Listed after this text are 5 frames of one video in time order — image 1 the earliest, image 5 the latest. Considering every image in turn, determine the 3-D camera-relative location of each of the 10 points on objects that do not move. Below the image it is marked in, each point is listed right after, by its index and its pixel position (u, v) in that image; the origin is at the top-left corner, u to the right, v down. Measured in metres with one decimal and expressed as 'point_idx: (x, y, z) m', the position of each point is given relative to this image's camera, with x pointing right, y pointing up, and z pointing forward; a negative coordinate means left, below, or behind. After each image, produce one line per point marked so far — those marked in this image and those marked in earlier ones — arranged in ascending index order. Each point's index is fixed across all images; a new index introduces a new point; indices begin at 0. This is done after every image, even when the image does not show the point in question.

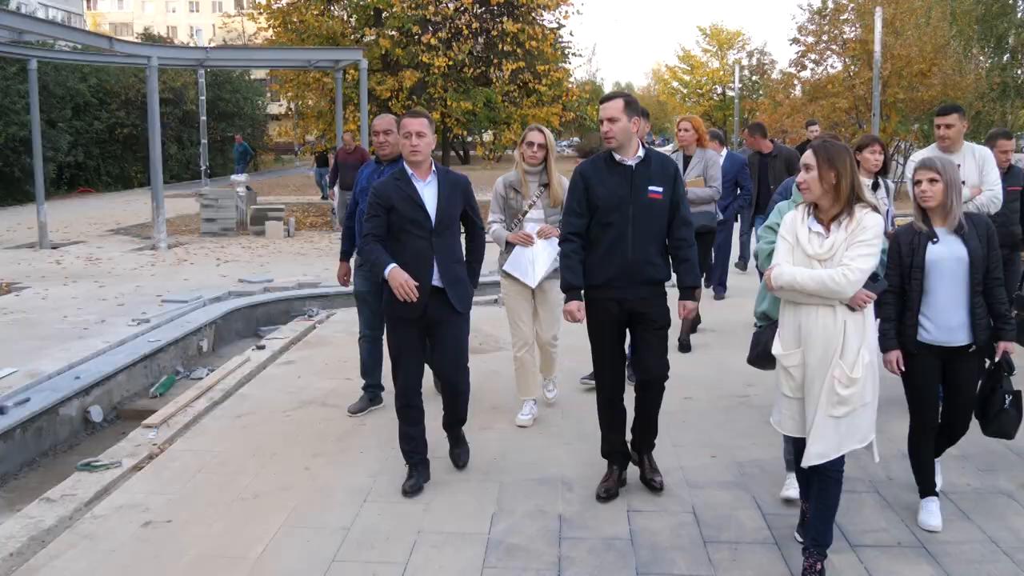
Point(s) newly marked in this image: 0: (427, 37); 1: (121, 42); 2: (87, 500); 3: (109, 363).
0: (-1.1, +3.3, +17.9) m
1: (-4.1, +2.6, +14.3) m
2: (-1.4, -0.7, +4.5) m
3: (-2.0, -0.4, +6.9) m
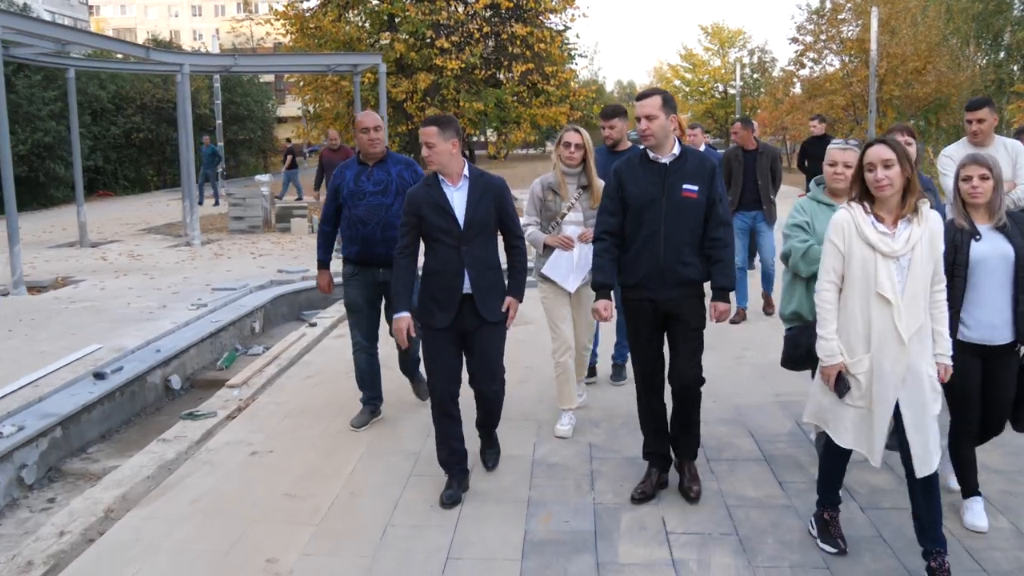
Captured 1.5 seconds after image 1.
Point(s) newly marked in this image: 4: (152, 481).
0: (-1.0, +3.4, +18.9) m
1: (-4.0, +2.6, +15.2) m
2: (-1.2, -0.6, +5.4) m
3: (-1.9, -0.3, +7.9) m
4: (-1.3, -0.7, +4.8) m
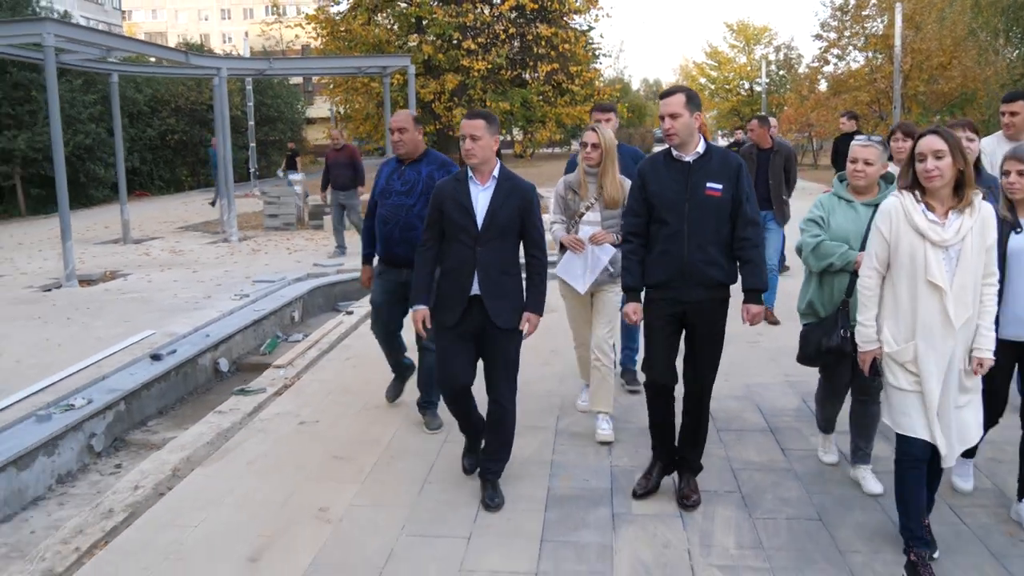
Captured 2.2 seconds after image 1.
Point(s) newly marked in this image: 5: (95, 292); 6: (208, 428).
0: (-0.6, +3.5, +19.4) m
1: (-3.7, +2.7, +15.8) m
2: (-1.1, -0.5, +5.9) m
3: (-1.7, -0.2, +8.4) m
4: (-1.2, -0.6, +5.4) m
5: (-3.3, 0.0, +10.7) m
6: (-1.3, -0.6, +5.6) m
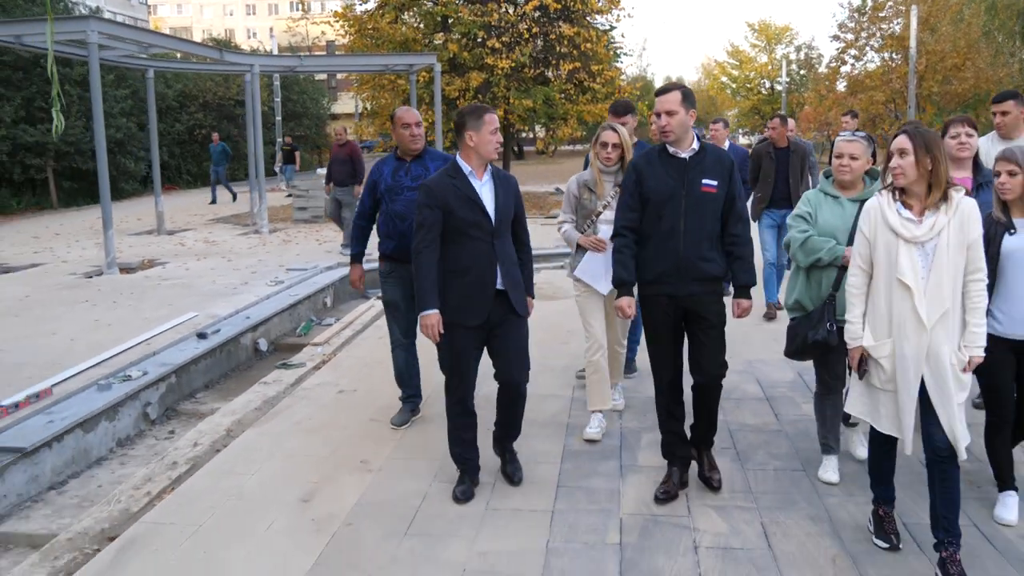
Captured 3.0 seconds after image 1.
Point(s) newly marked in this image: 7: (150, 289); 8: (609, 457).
0: (-0.3, +3.6, +19.9) m
1: (-3.4, +2.8, +16.4) m
2: (-1.0, -0.4, +6.5) m
3: (-1.6, -0.1, +8.9) m
4: (-1.1, -0.5, +5.9) m
5: (-3.1, +0.1, +11.2) m
6: (-1.2, -0.5, +6.2) m
7: (-2.8, 0.0, +10.5) m
8: (+0.4, -0.6, +5.0) m
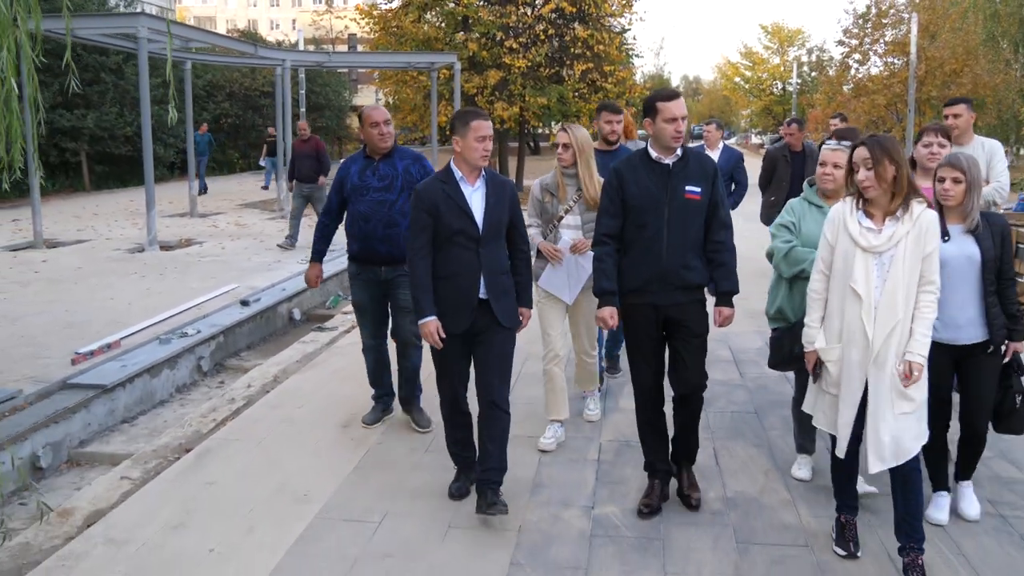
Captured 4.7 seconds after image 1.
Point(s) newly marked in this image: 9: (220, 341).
0: (-0.1, +3.8, +20.9) m
1: (-3.2, +3.1, +17.4) m
2: (-1.0, -0.3, +7.4) m
3: (-1.5, 0.0, +9.9) m
4: (-1.1, -0.4, +6.9) m
5: (-3.0, +0.3, +12.2) m
6: (-1.1, -0.3, +7.1) m
7: (-2.7, +0.2, +11.5) m
8: (+0.4, -0.5, +5.9) m
9: (-1.7, -0.3, +7.9) m
